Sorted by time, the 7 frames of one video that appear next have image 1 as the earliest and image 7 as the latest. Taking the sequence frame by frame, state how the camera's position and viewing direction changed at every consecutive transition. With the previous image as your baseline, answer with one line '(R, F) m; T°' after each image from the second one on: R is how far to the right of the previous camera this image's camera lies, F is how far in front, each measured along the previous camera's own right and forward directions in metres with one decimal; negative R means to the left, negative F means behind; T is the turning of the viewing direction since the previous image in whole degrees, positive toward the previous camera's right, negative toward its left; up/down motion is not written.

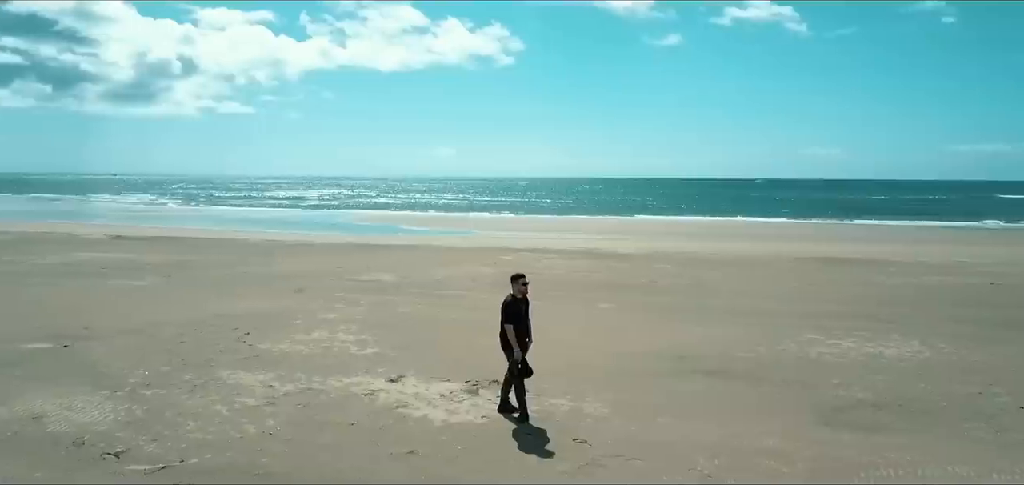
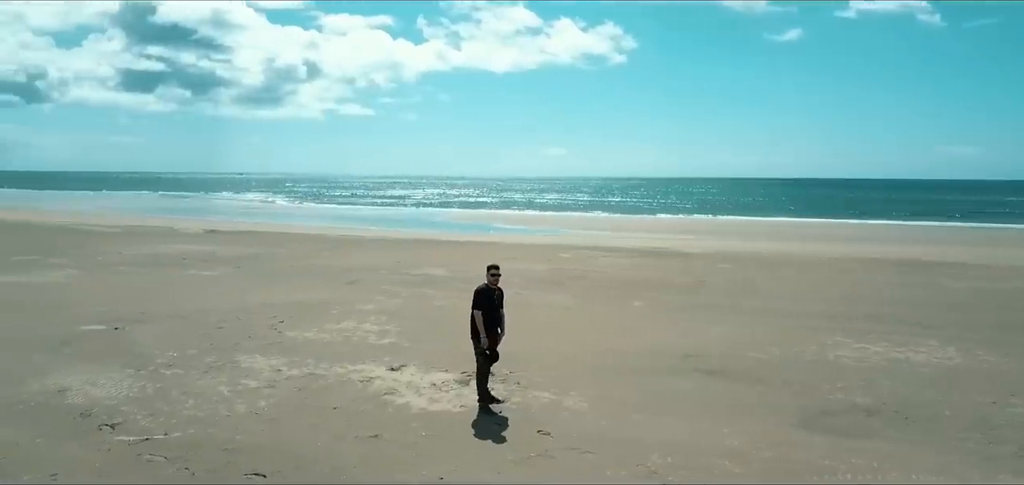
(+1.1, 0.0) m; -8°
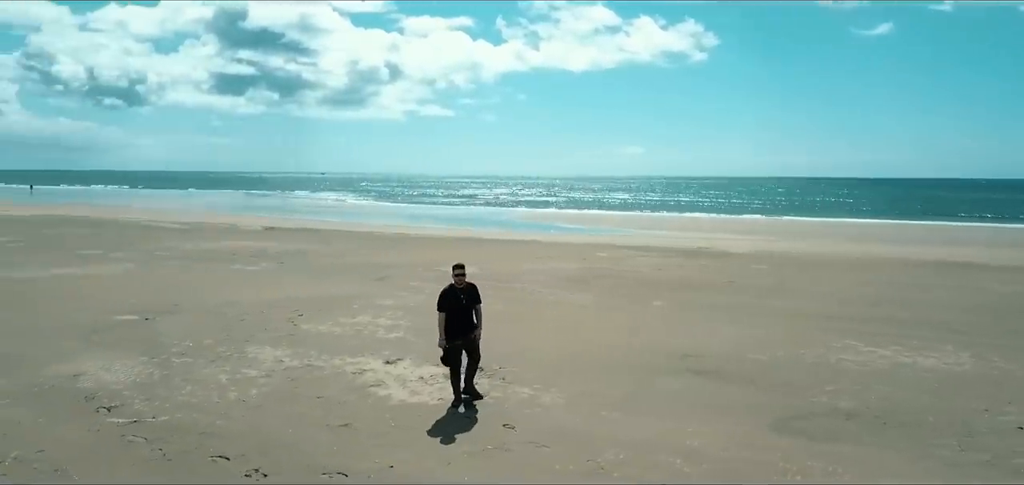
(+0.9, -0.1) m; -6°
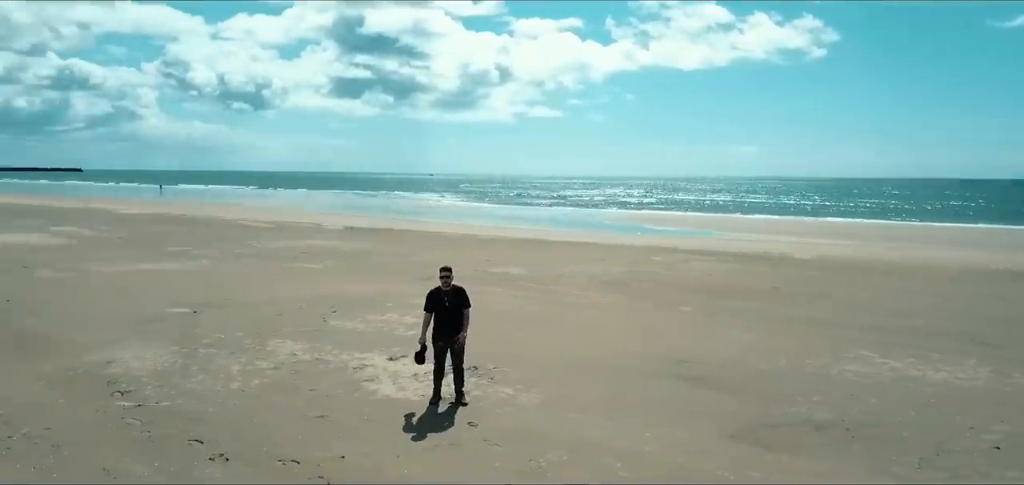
(+1.2, -0.1) m; -8°
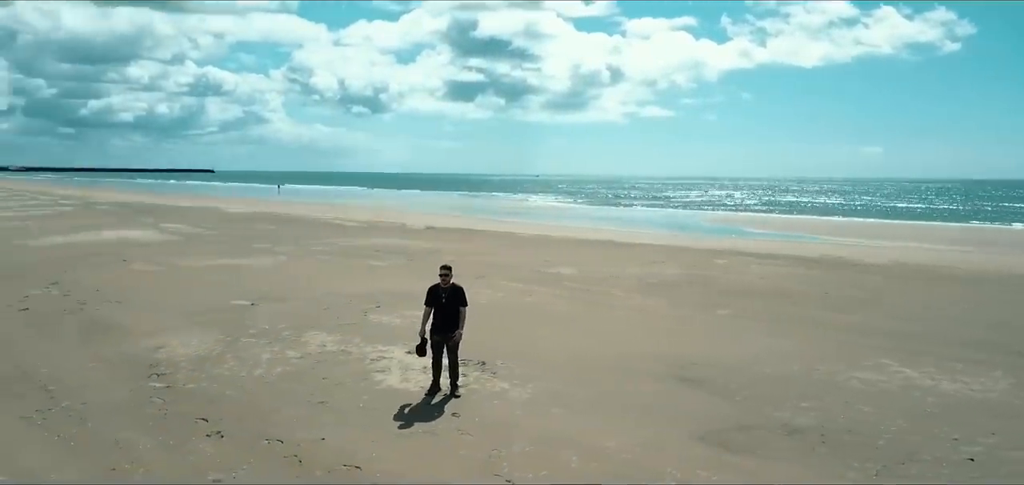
(+1.1, -0.2) m; -8°
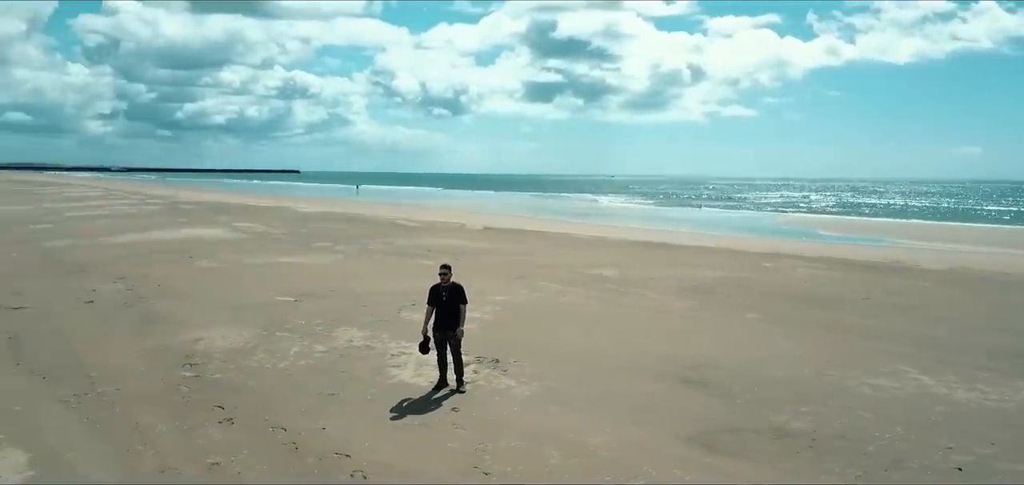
(+0.7, -0.1) m; -5°
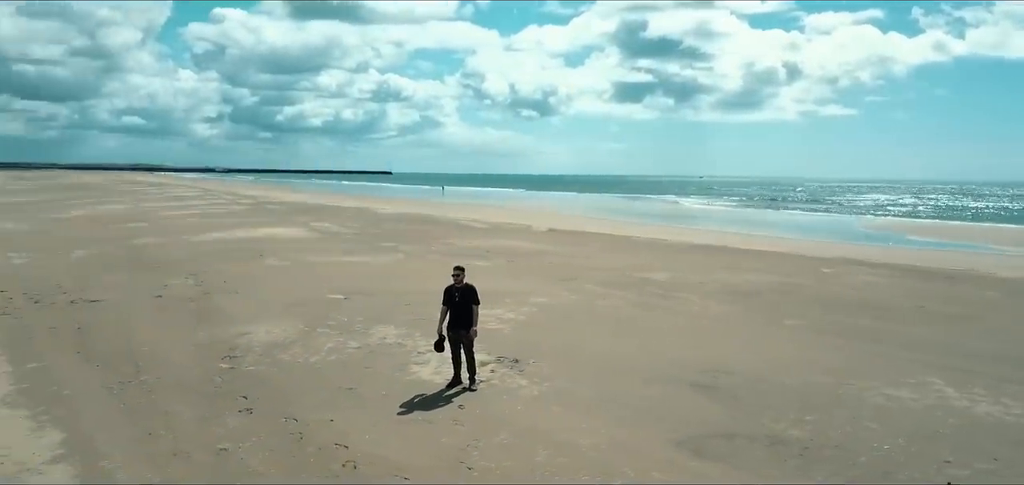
(+0.7, -0.1) m; -6°
